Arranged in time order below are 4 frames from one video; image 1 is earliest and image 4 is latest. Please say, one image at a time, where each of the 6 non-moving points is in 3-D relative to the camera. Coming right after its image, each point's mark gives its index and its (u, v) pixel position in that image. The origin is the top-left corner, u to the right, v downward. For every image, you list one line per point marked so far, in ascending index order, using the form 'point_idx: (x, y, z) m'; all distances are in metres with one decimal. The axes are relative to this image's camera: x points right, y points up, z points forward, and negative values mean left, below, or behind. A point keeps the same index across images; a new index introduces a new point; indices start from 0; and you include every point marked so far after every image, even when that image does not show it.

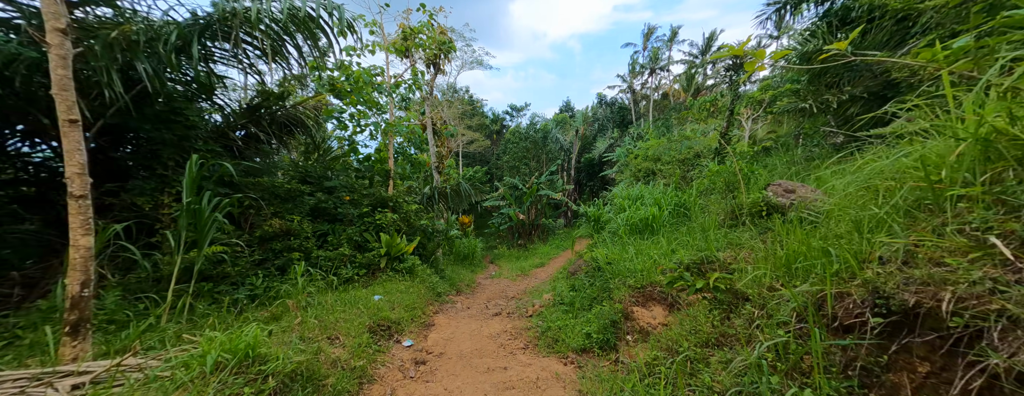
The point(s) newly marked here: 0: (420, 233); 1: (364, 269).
0: (-1.6, -0.6, +5.4) m
1: (-1.8, -0.9, +3.9) m
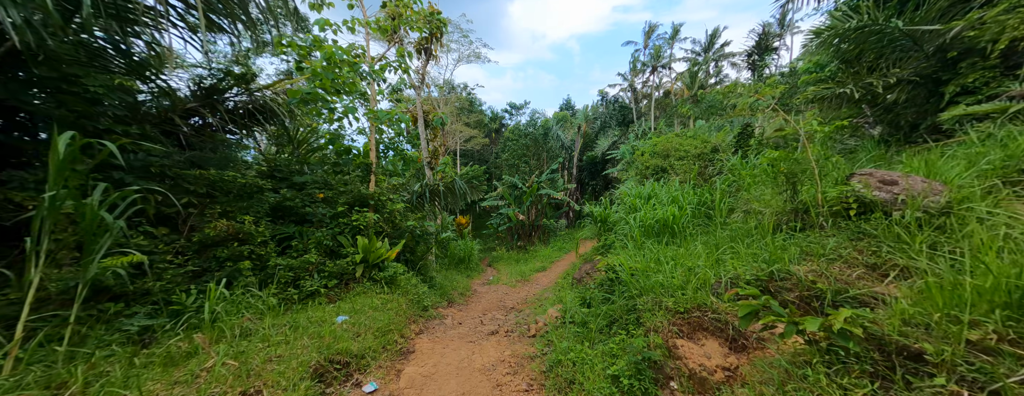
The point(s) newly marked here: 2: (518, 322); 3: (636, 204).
0: (-1.6, -0.6, +4.7) m
1: (-1.8, -0.8, +3.3) m
2: (+0.1, -1.4, +3.5) m
3: (+2.2, -0.1, +5.6) m
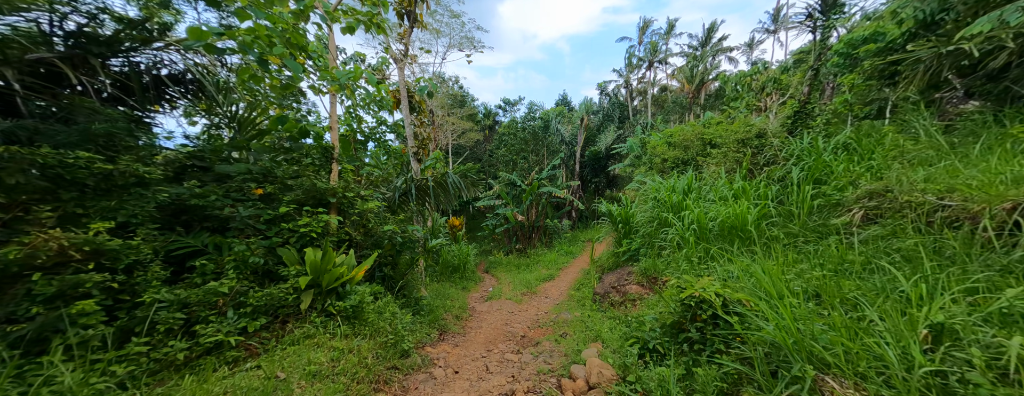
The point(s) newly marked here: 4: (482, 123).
0: (-1.4, -0.5, +3.6) m
1: (-1.7, -0.8, +2.1) m
2: (+0.2, -1.3, +2.4) m
3: (+2.3, 0.0, +4.5) m
4: (-1.8, +4.5, +19.1) m
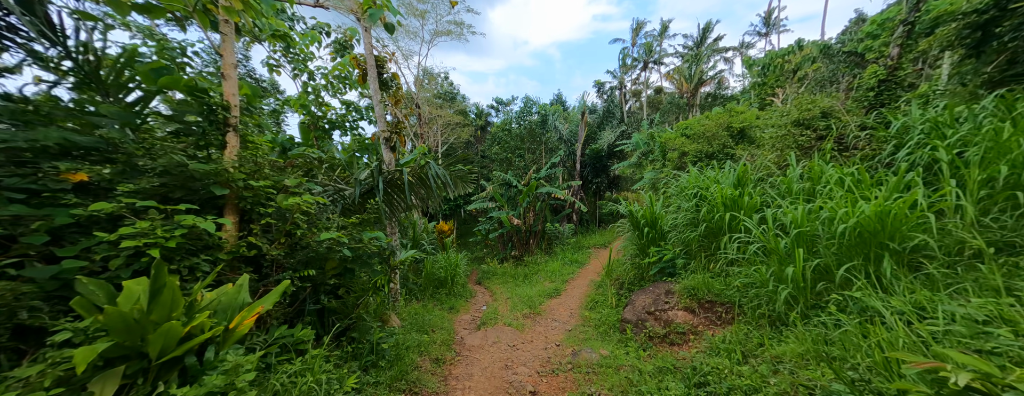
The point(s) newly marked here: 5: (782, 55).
0: (-1.4, -0.5, +2.4) m
1: (-1.6, -0.7, +0.9) m
2: (+0.3, -1.2, +1.2) m
3: (+2.3, 0.0, +3.4) m
4: (-2.1, +4.3, +17.9) m
5: (+6.7, +3.5, +8.0) m
